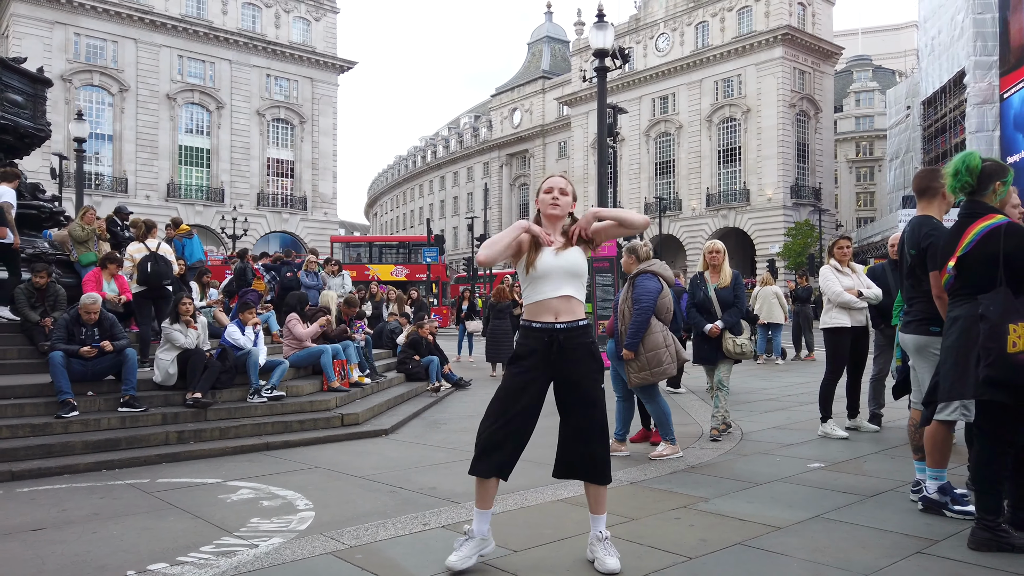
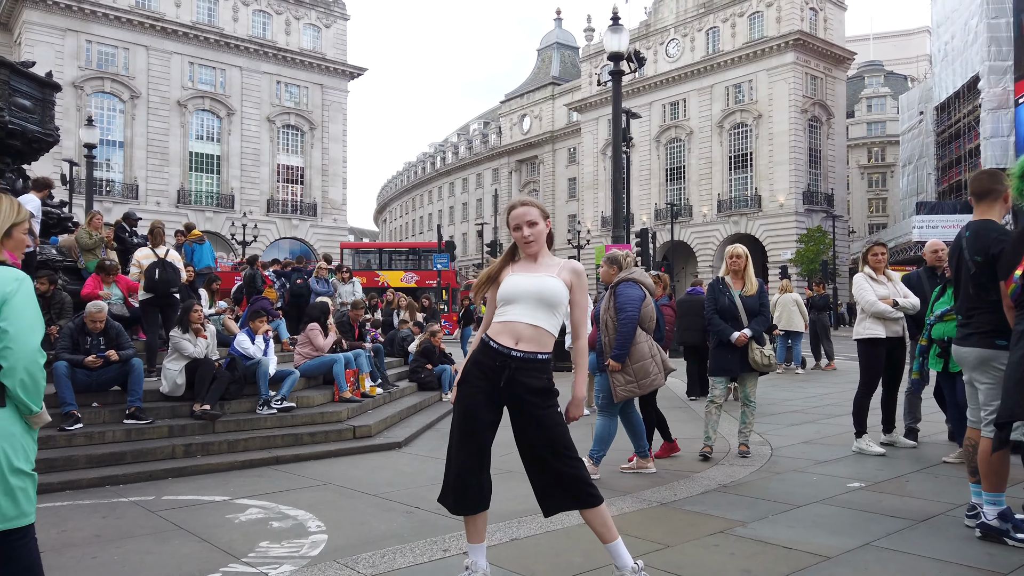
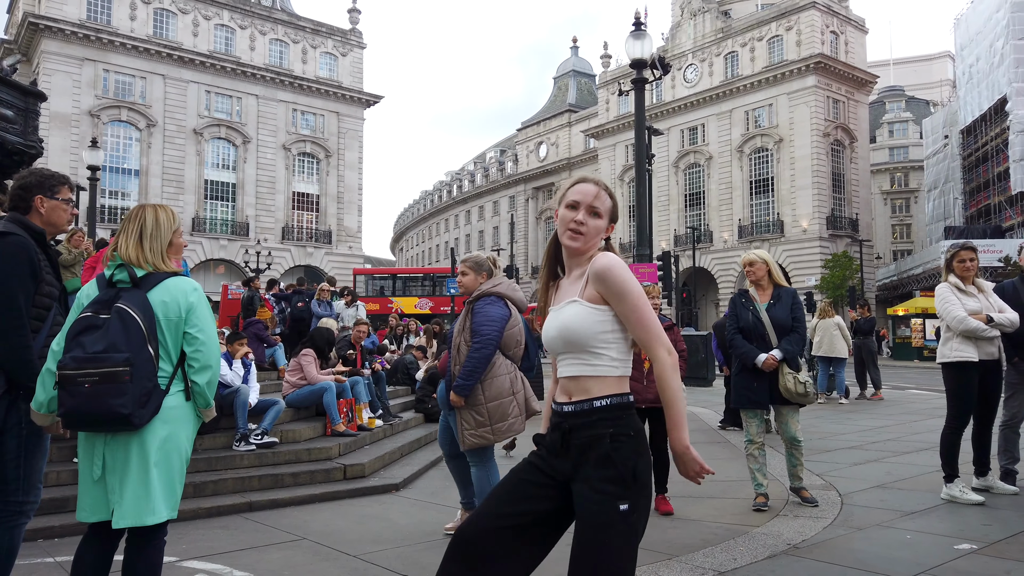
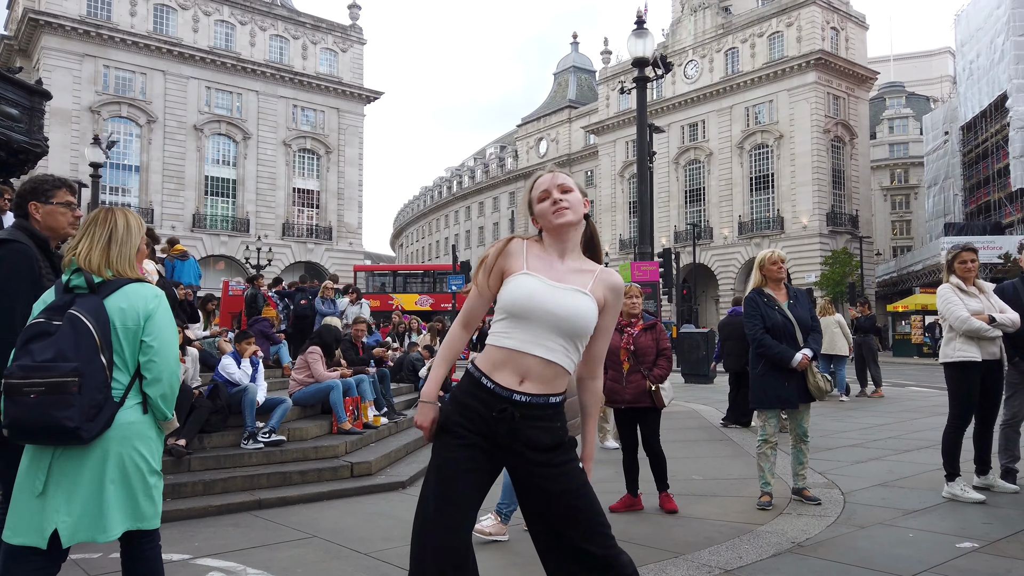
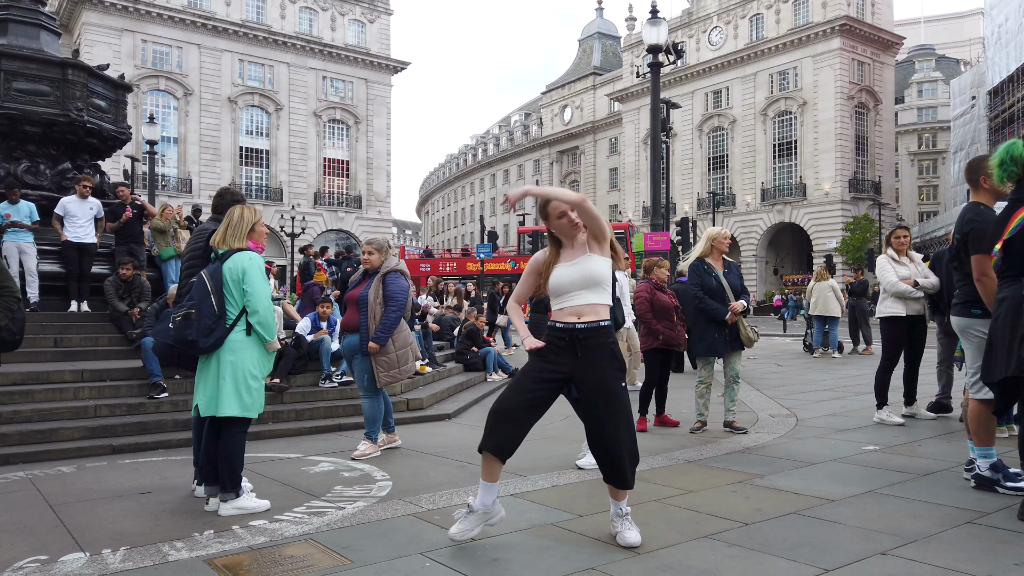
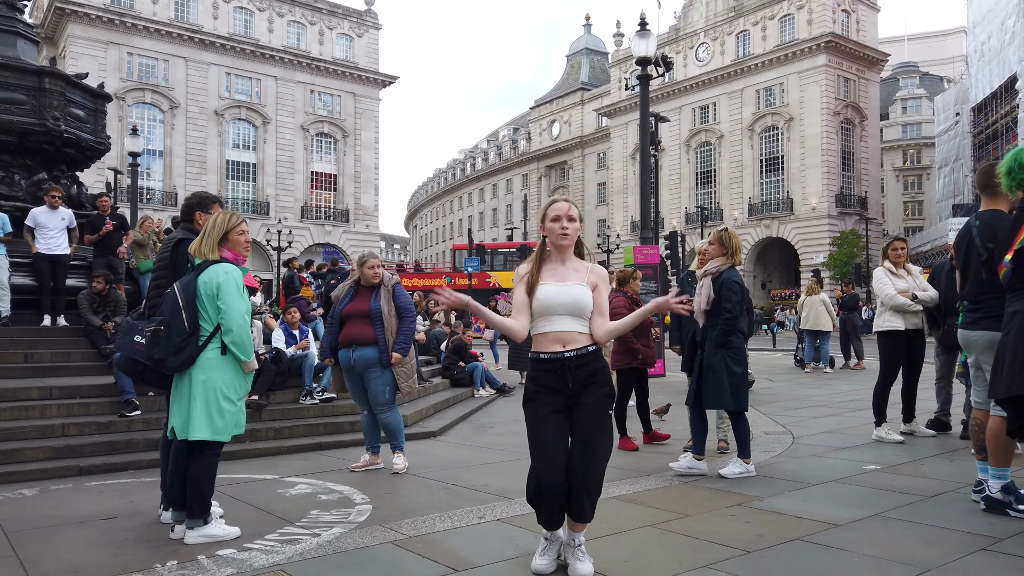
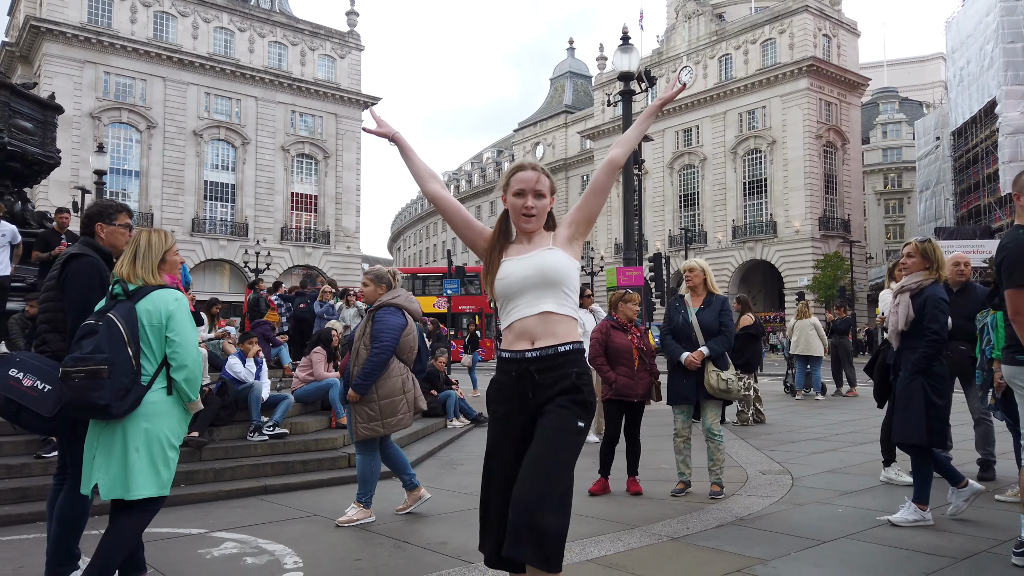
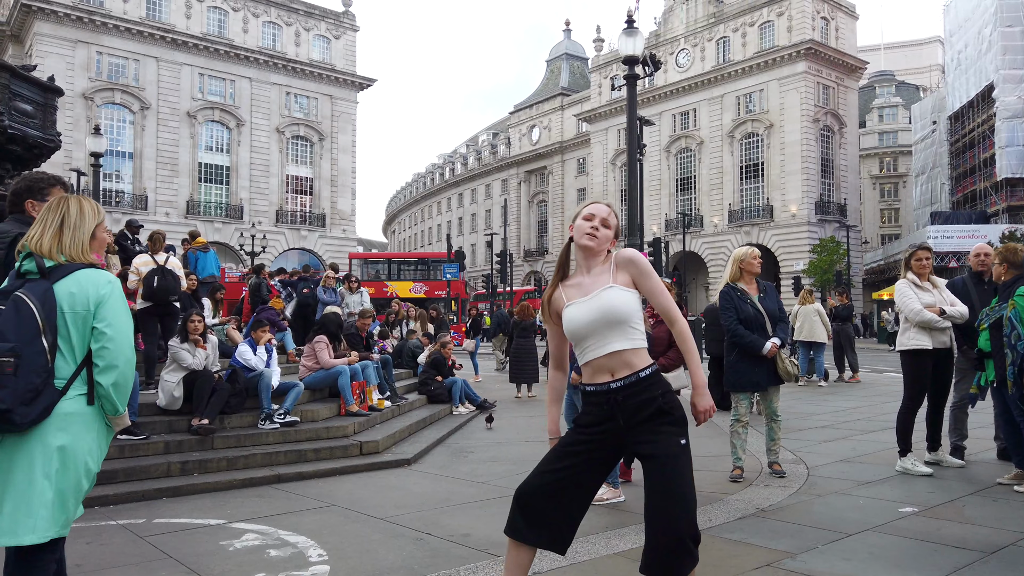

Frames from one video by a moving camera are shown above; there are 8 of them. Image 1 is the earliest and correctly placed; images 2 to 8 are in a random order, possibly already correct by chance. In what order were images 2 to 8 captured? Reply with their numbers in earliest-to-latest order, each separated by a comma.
2, 8, 4, 3, 7, 6, 5
